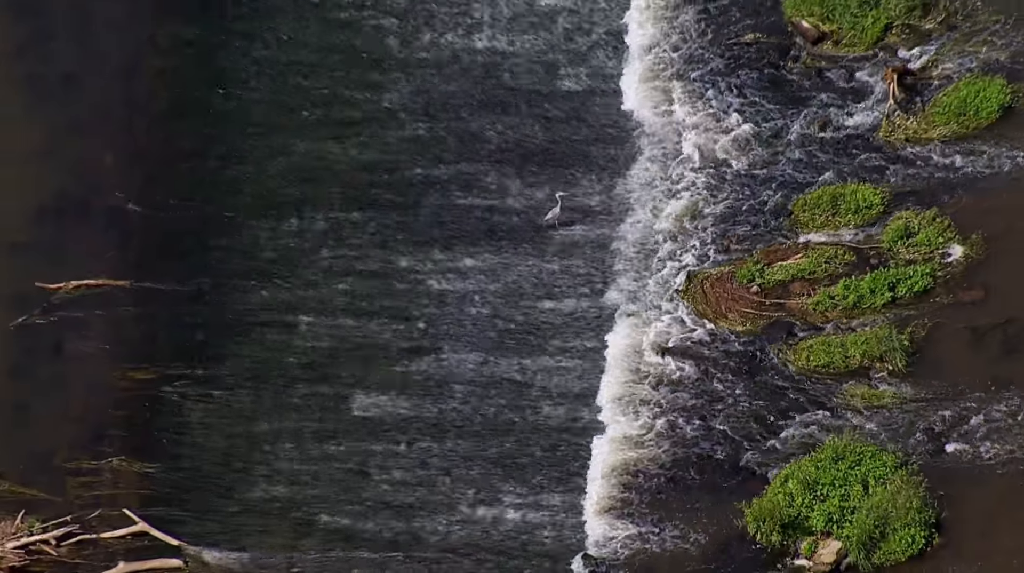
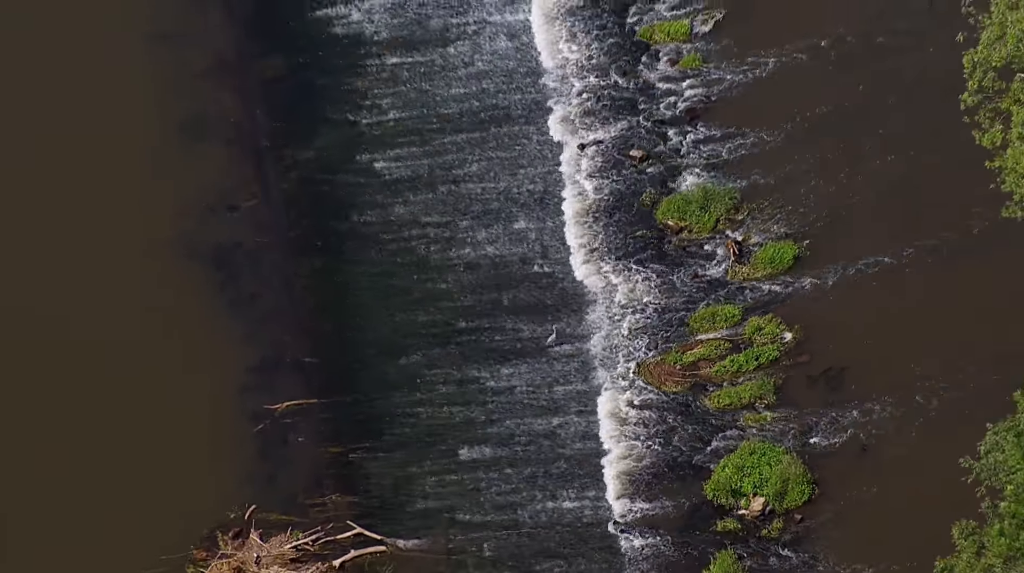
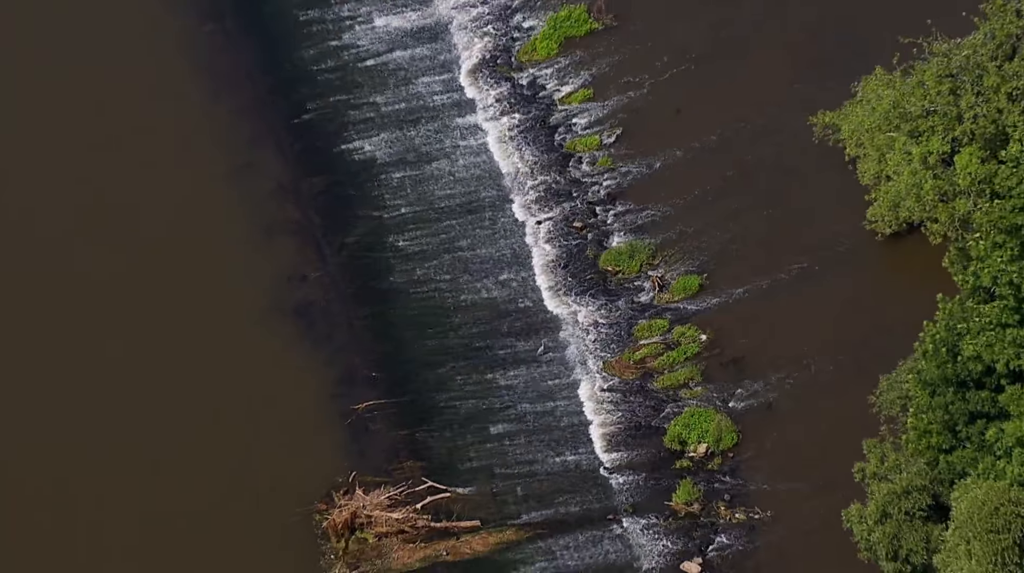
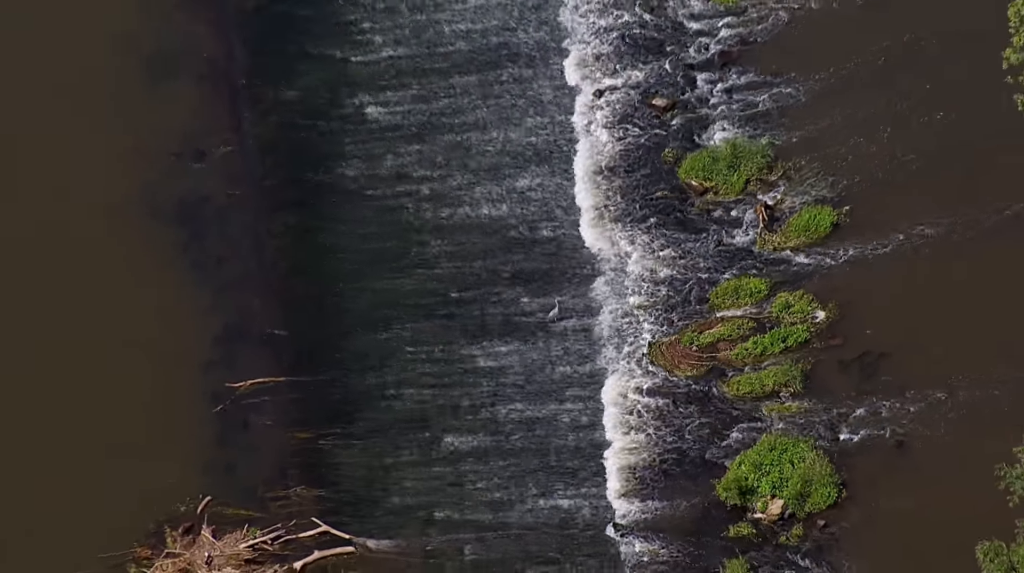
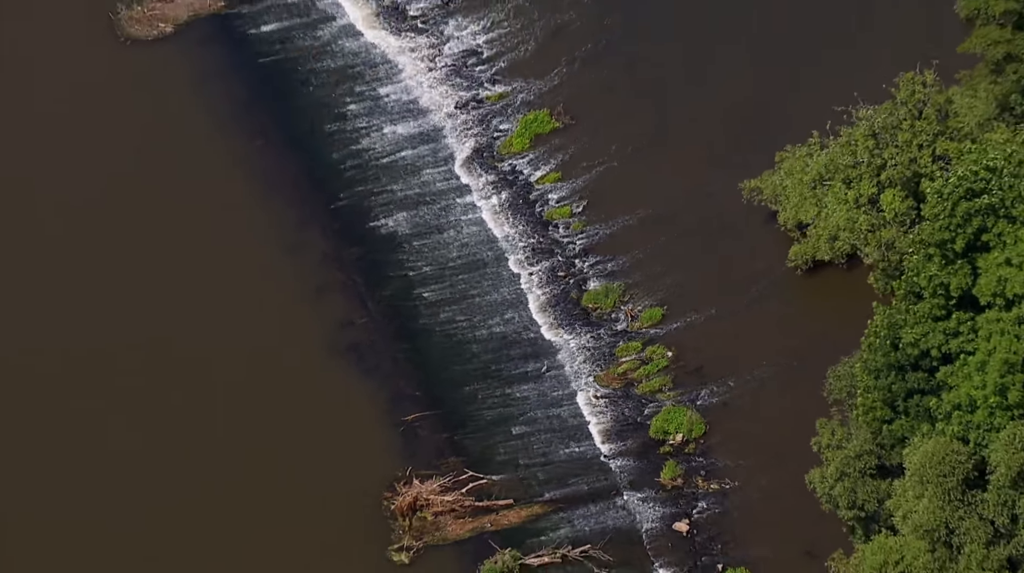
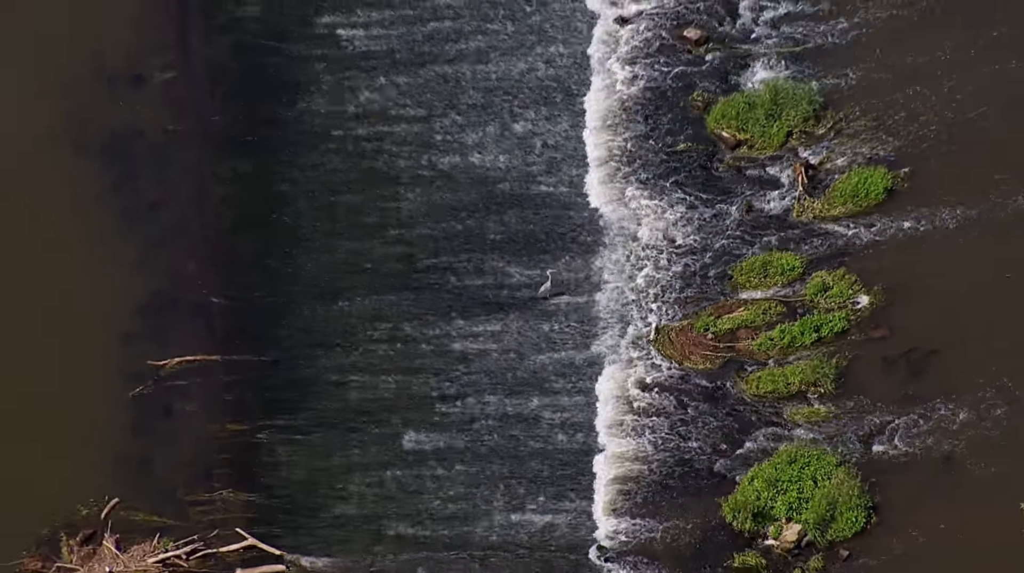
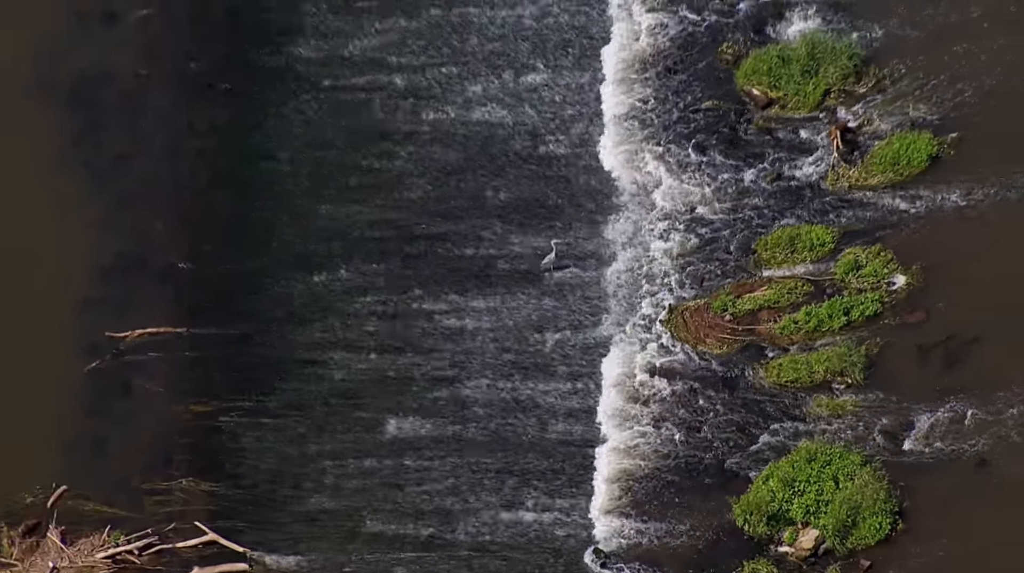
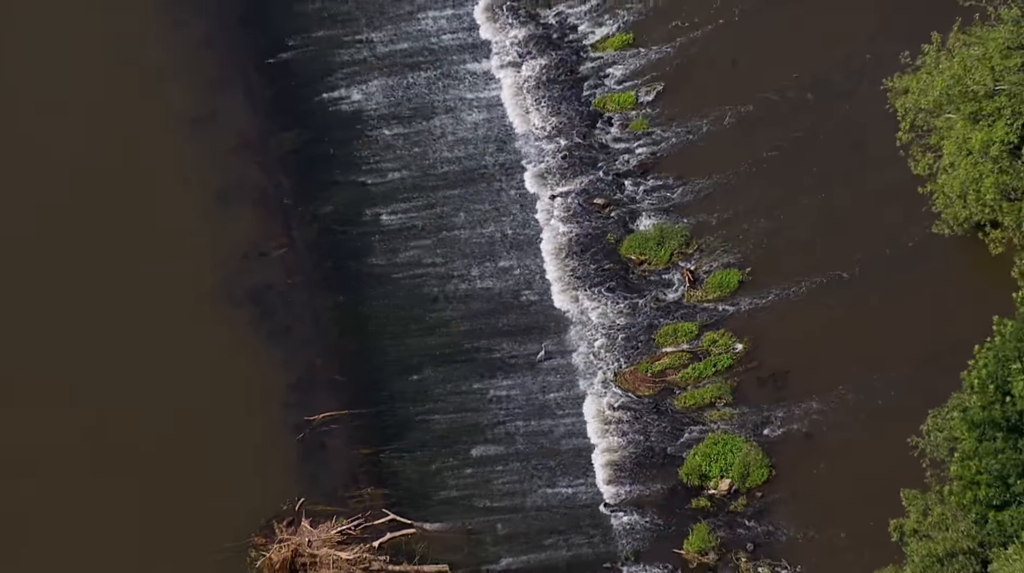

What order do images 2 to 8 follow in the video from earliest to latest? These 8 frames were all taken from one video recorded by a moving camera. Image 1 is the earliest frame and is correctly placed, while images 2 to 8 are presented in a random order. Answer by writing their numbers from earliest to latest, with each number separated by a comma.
7, 6, 4, 2, 8, 3, 5
